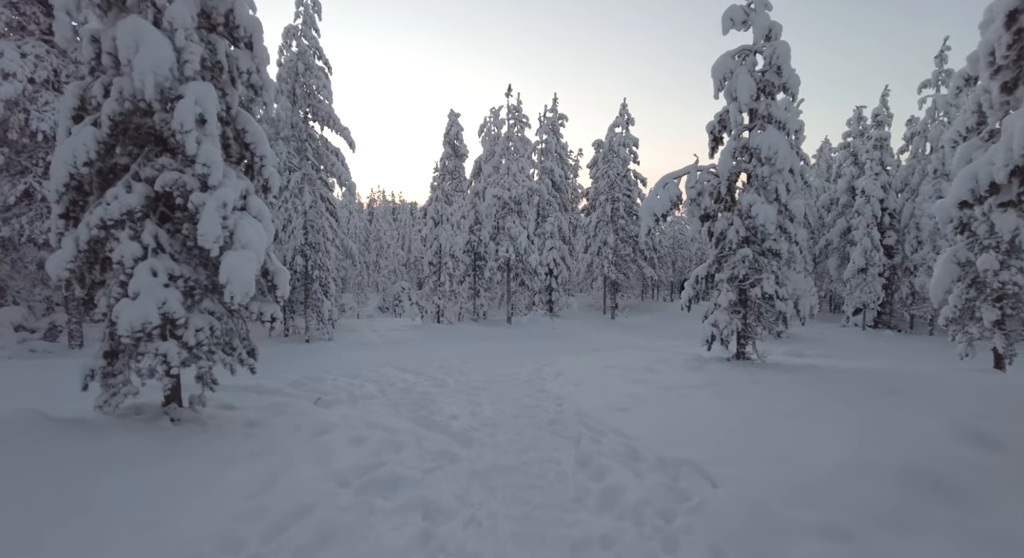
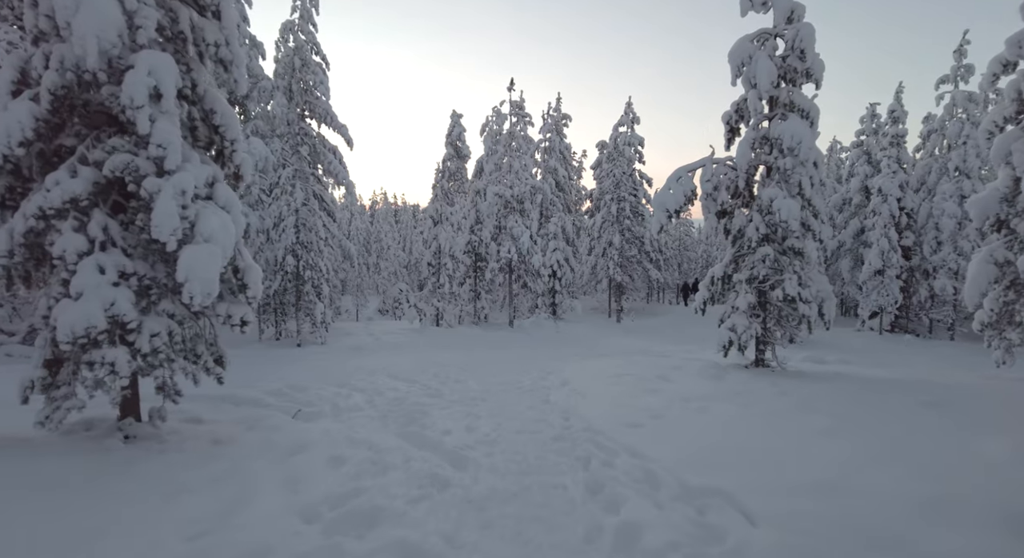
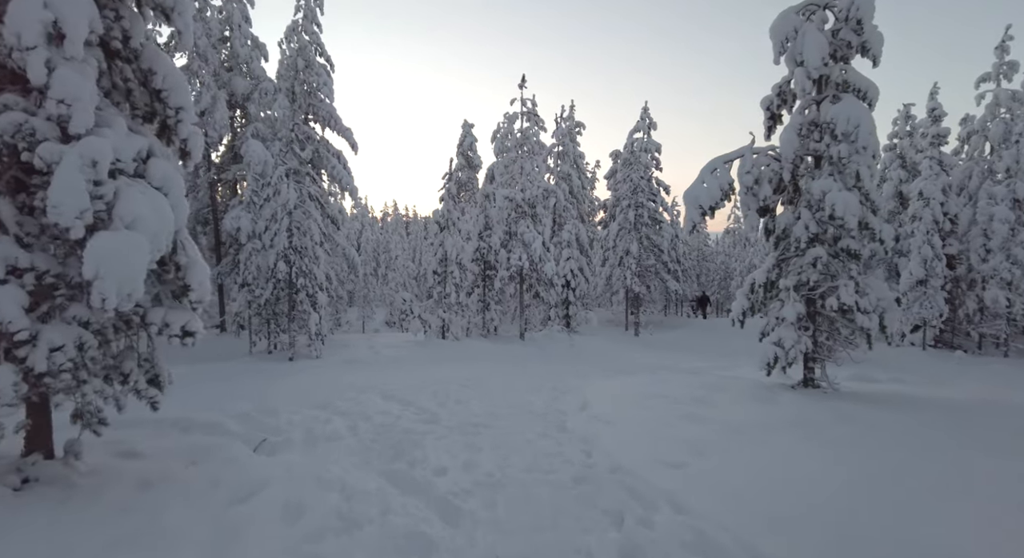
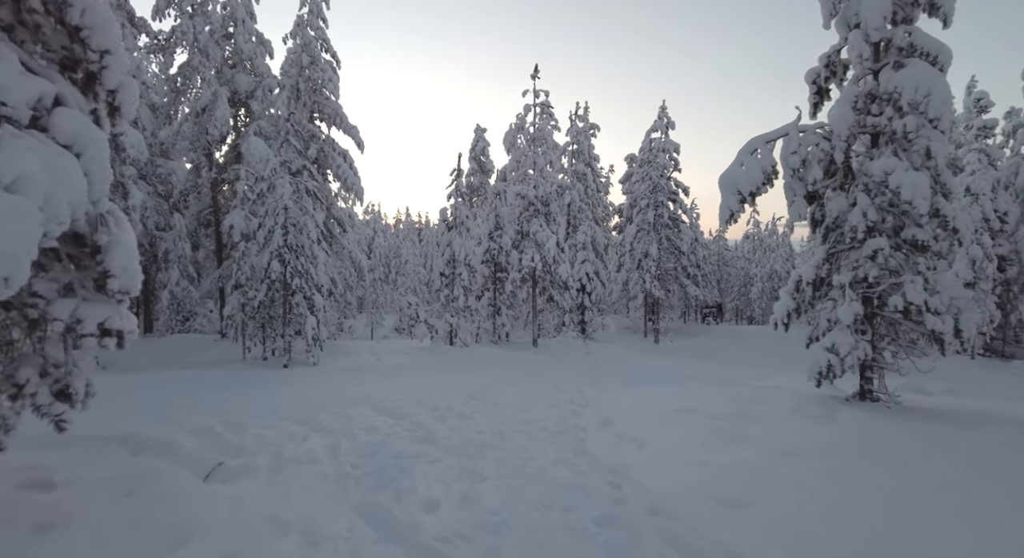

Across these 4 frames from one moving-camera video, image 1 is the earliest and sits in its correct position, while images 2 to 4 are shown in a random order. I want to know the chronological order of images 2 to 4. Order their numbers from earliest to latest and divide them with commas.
2, 3, 4
